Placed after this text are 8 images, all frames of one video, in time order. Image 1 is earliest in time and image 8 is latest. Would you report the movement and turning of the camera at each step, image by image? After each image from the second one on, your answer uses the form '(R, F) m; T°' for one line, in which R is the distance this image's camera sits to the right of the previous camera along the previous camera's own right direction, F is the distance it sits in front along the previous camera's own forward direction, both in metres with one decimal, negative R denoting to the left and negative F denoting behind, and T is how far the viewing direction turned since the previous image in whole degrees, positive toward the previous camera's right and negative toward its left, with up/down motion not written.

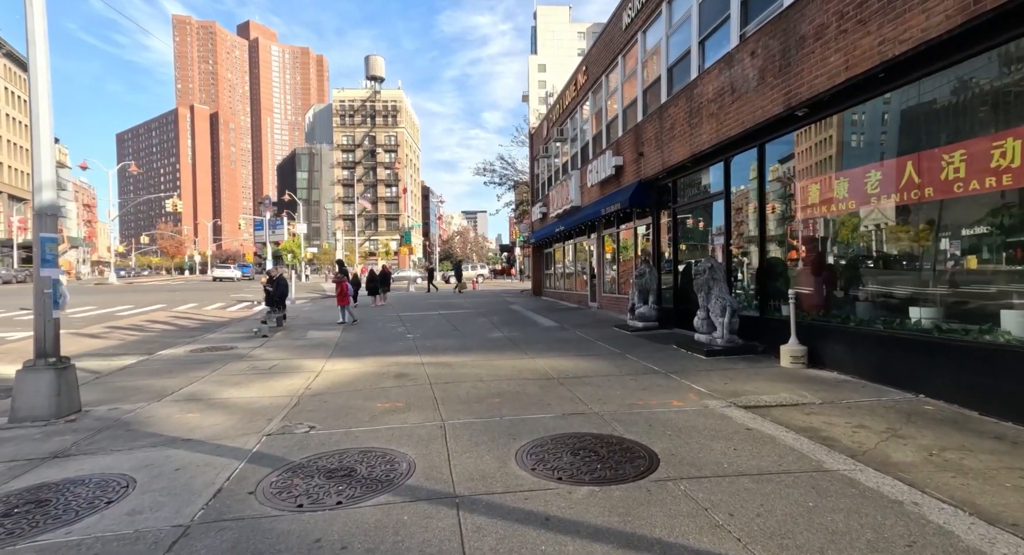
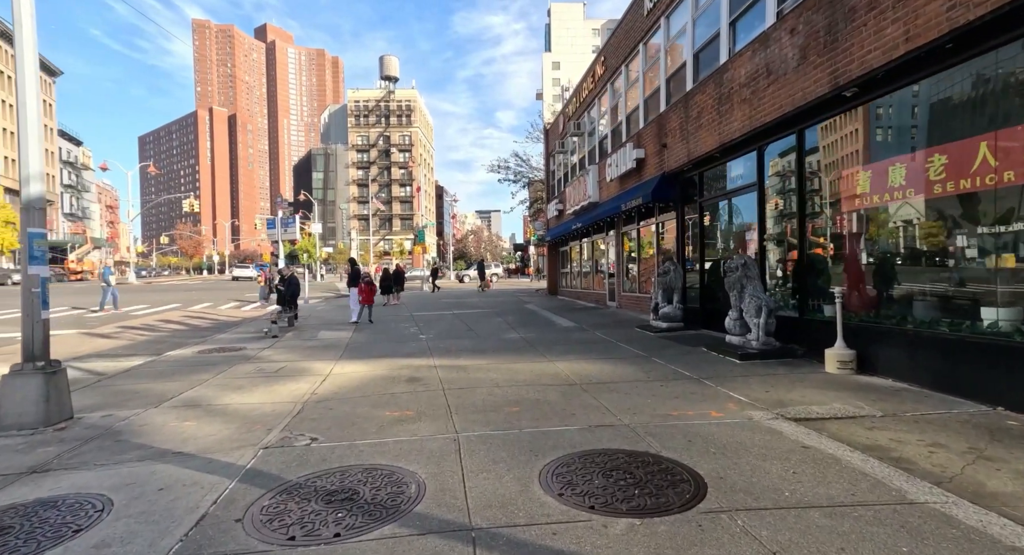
(-0.1, +0.5) m; -1°
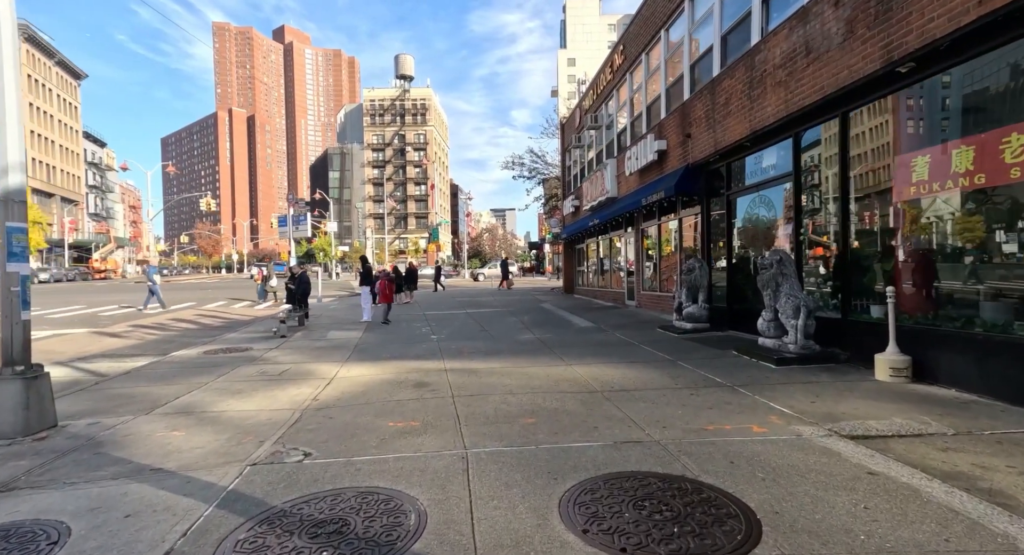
(0.0, +0.5) m; -2°
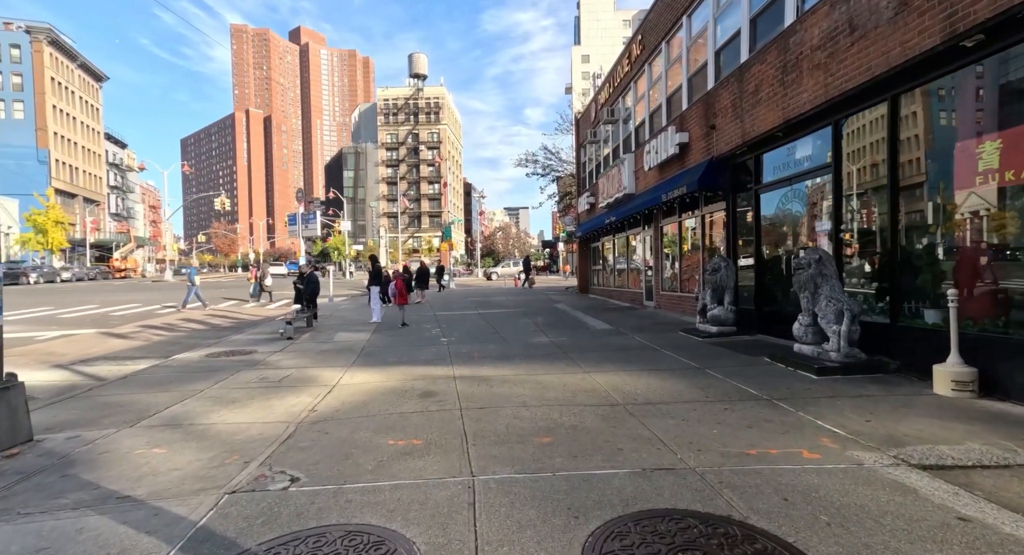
(0.0, +0.5) m; -1°
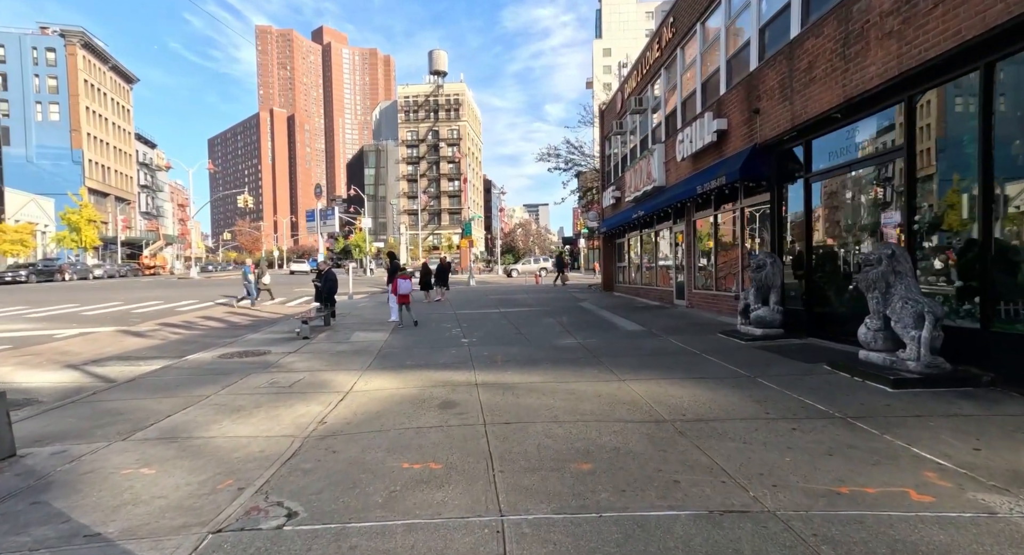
(-0.1, +0.7) m; -2°
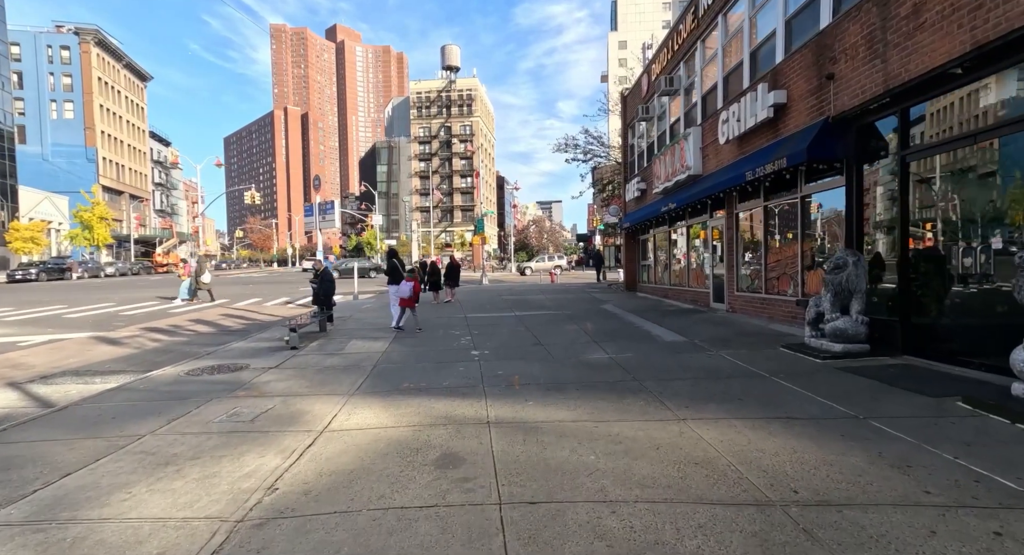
(-0.1, +1.6) m; -1°
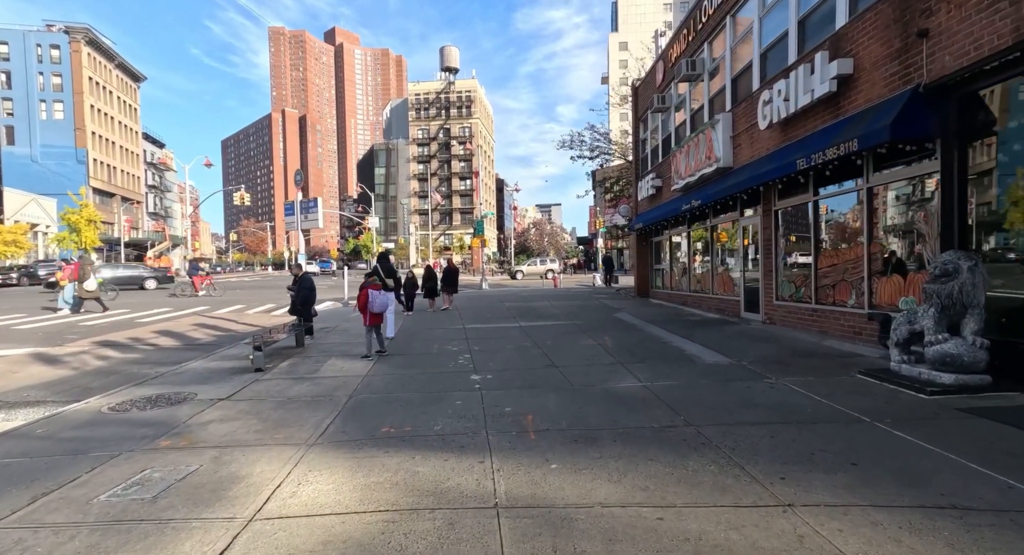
(-0.1, +1.7) m; 0°
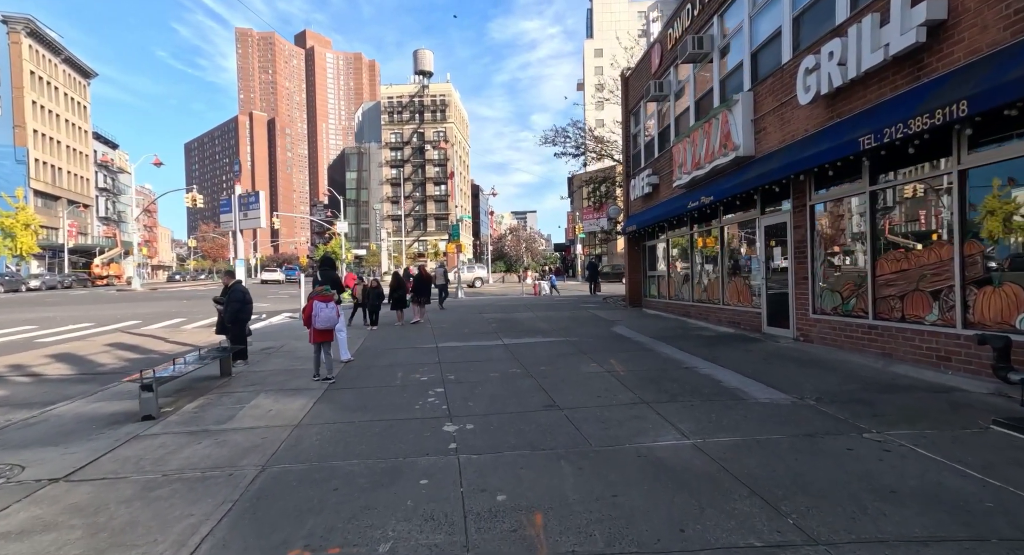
(-0.1, +2.2) m; +3°
